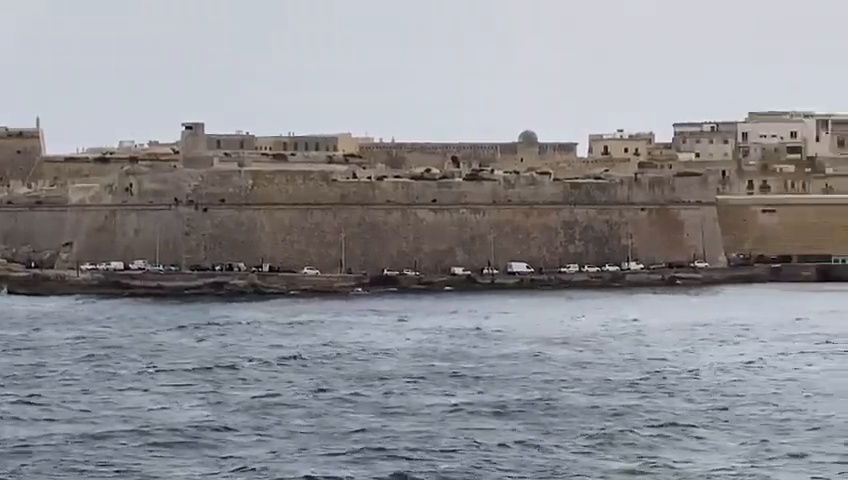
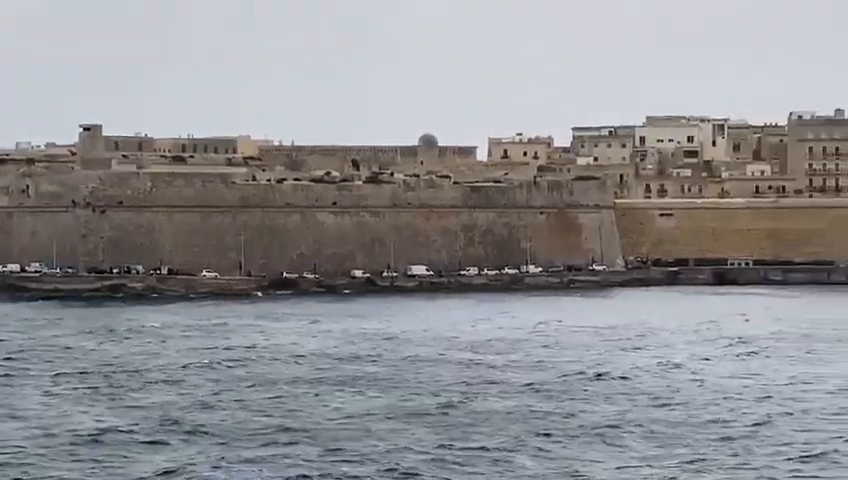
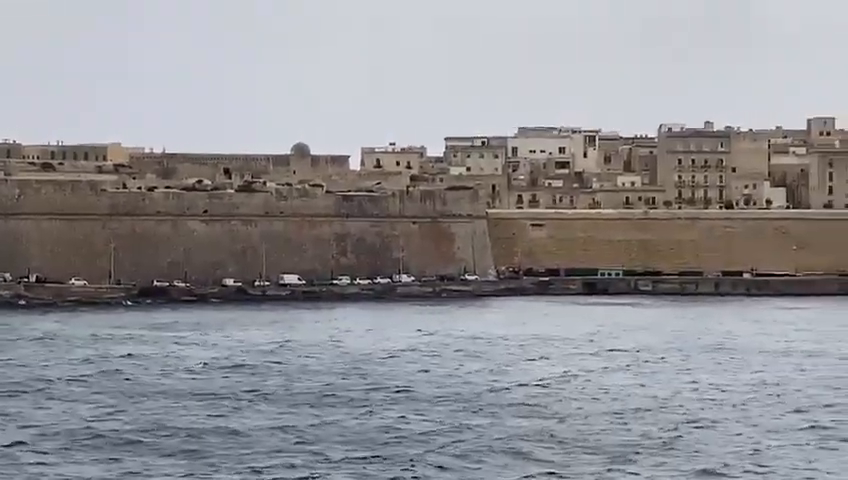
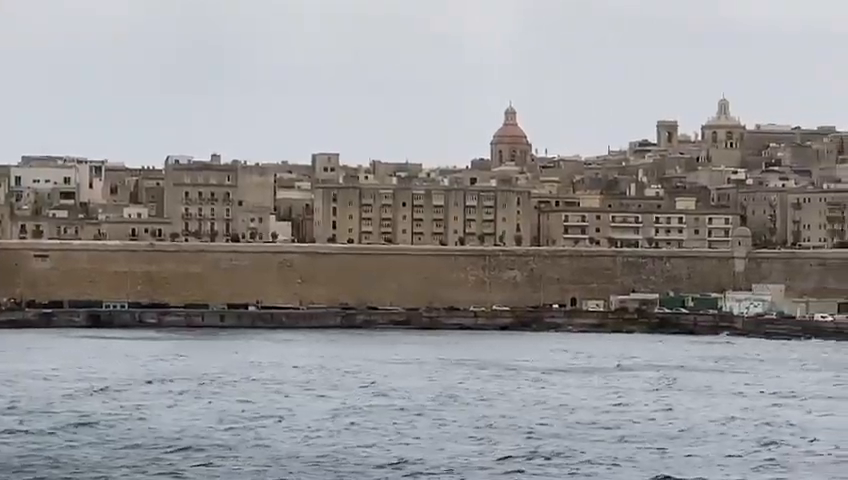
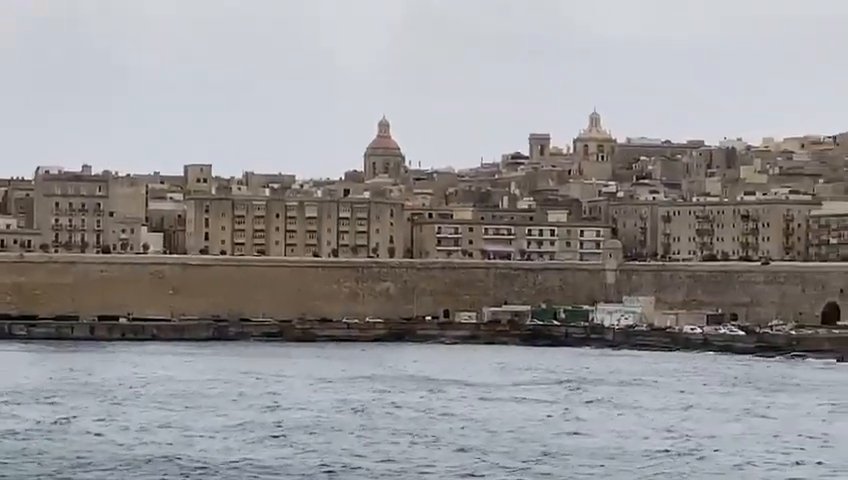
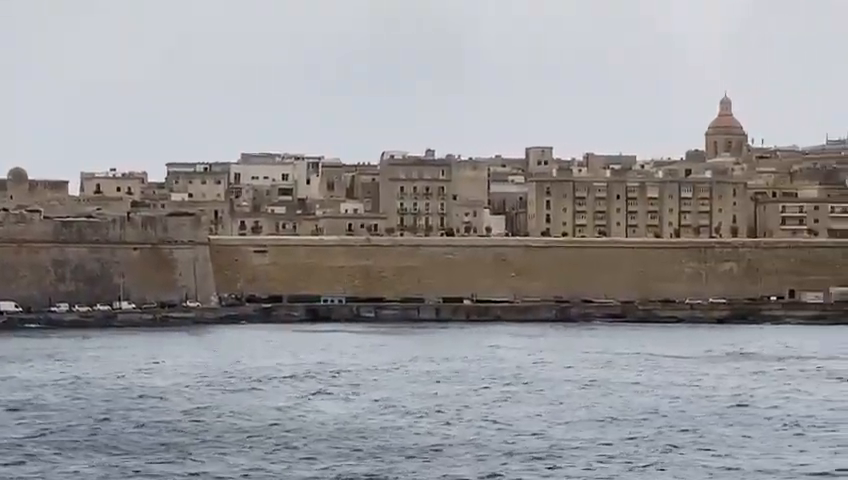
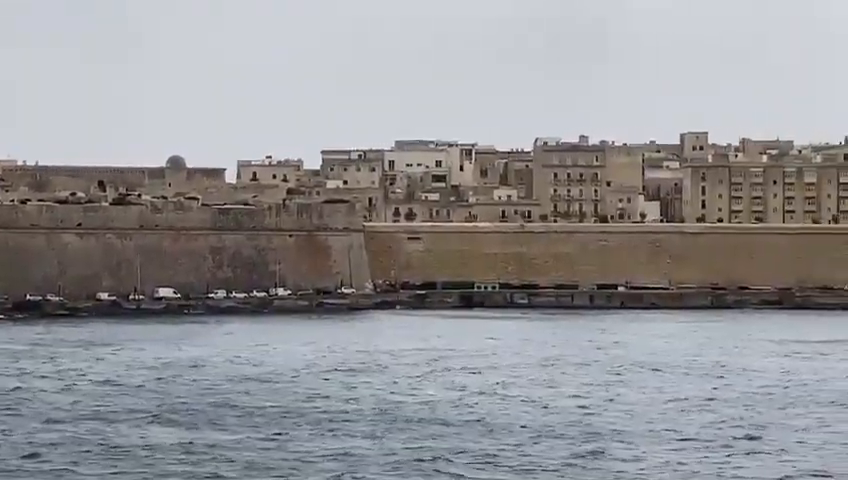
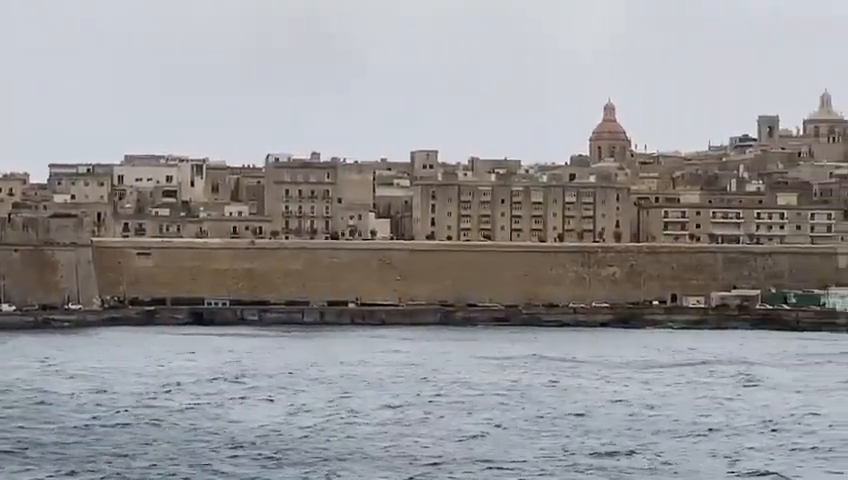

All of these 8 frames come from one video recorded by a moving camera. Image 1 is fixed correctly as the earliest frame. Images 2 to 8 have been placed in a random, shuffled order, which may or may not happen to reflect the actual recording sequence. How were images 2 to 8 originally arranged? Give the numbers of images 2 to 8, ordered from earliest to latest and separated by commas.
2, 3, 7, 6, 8, 4, 5
